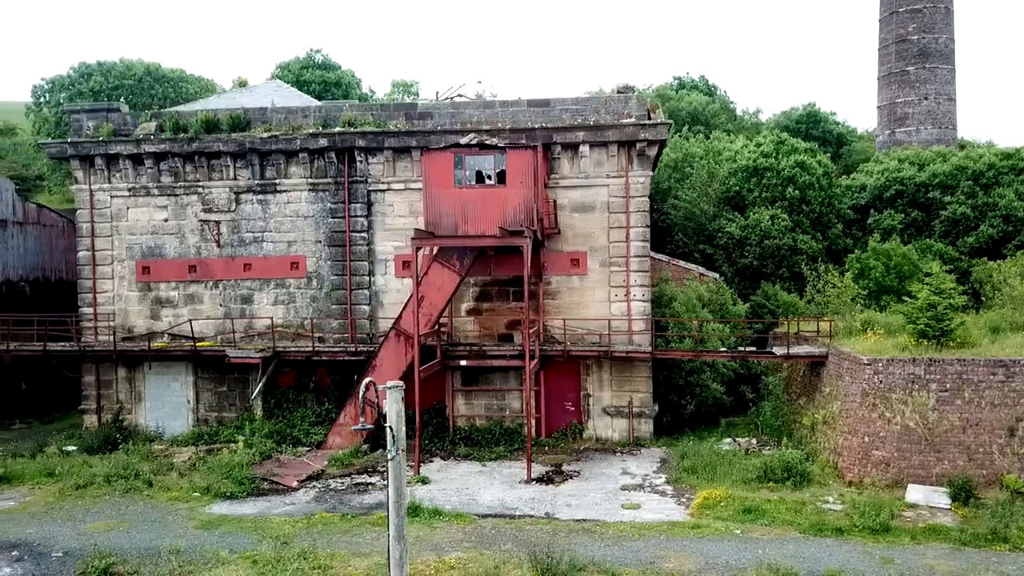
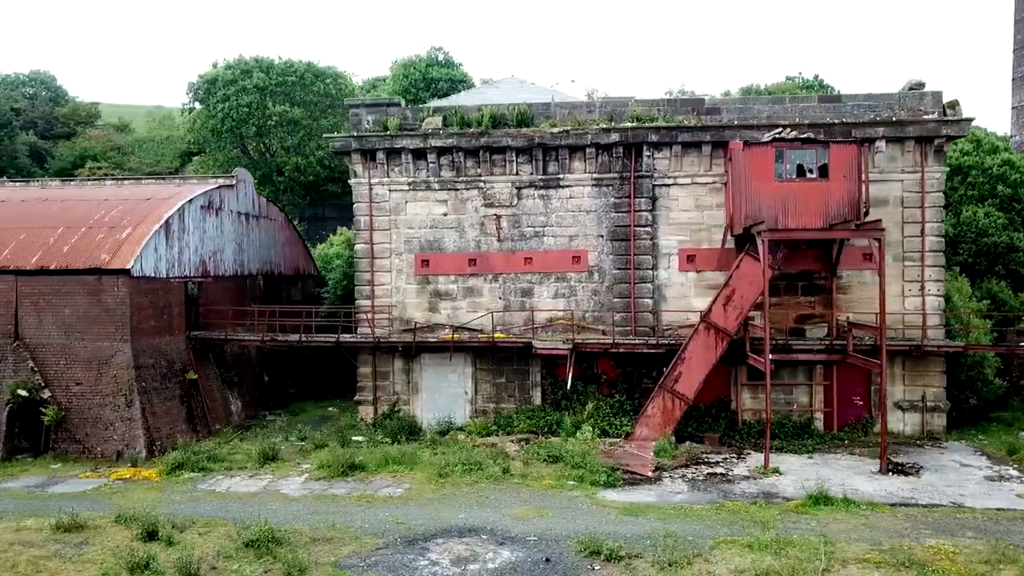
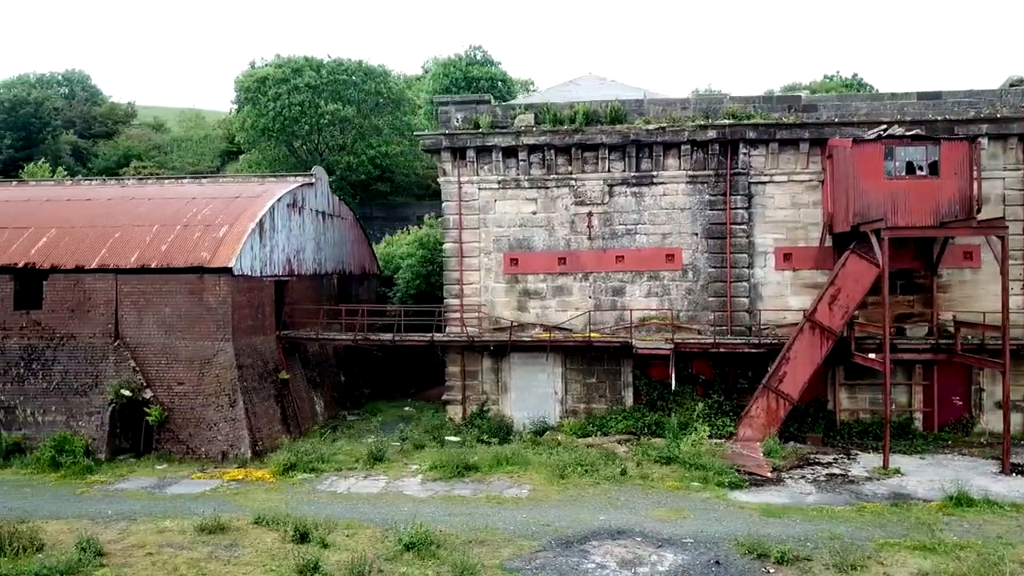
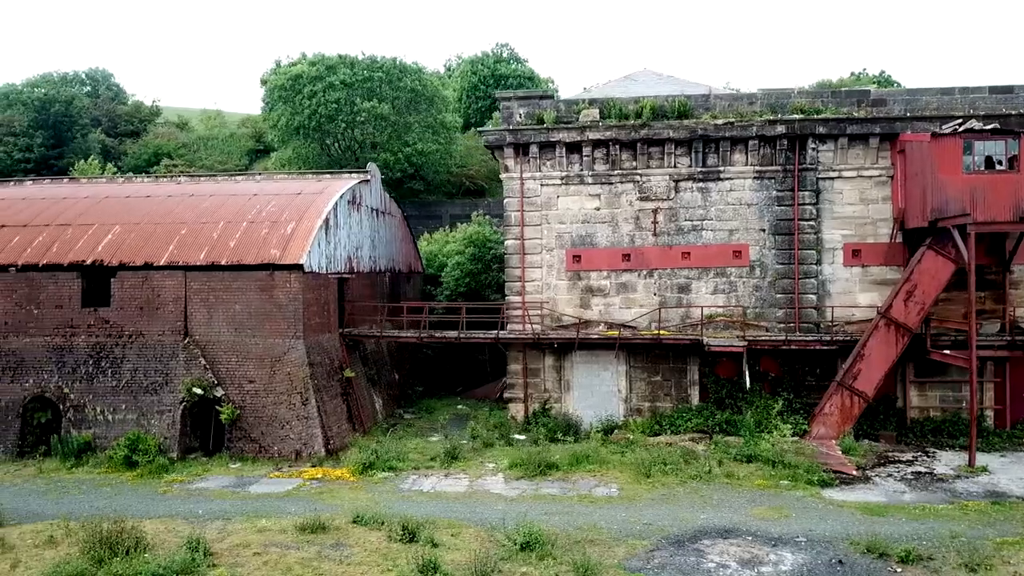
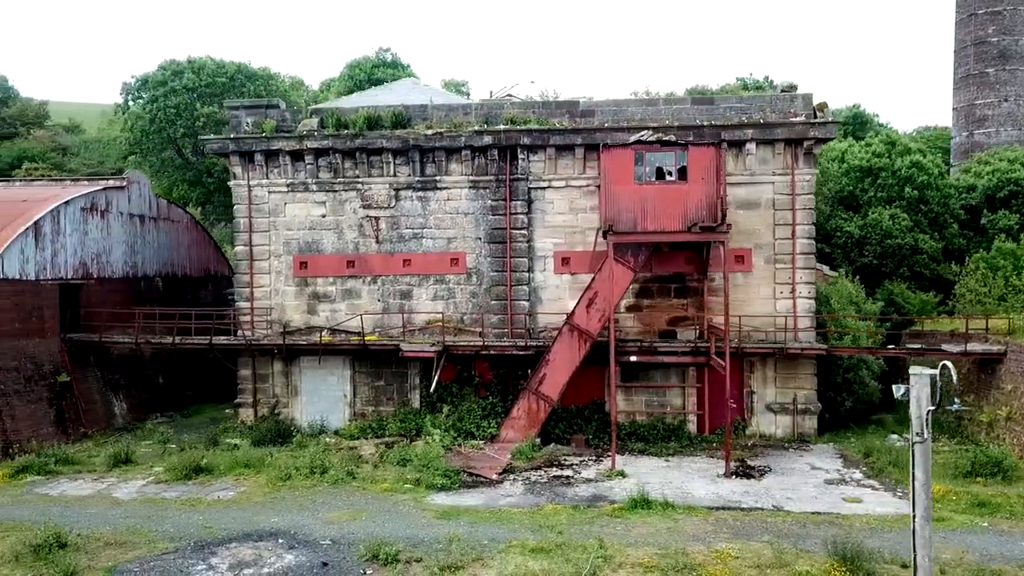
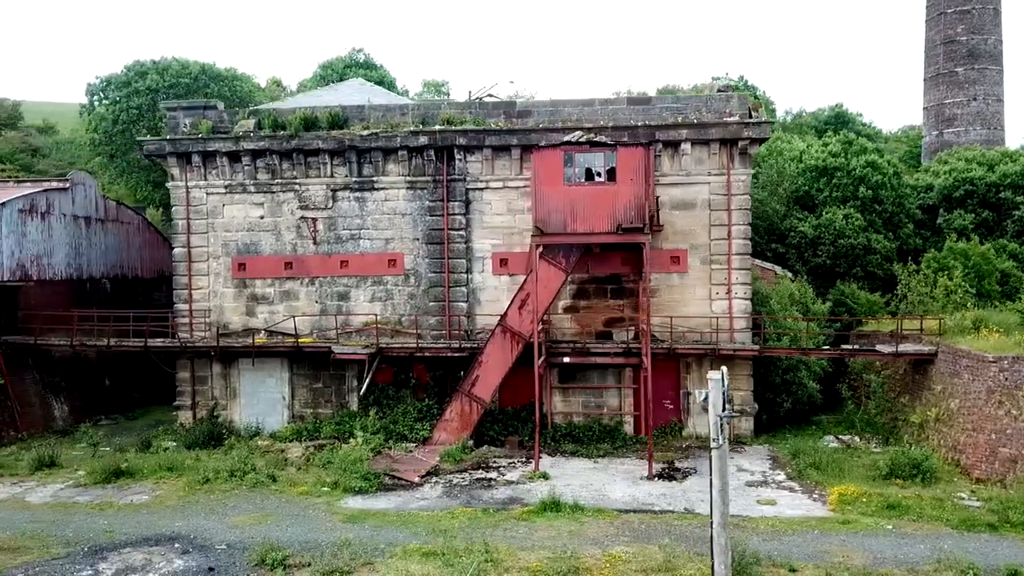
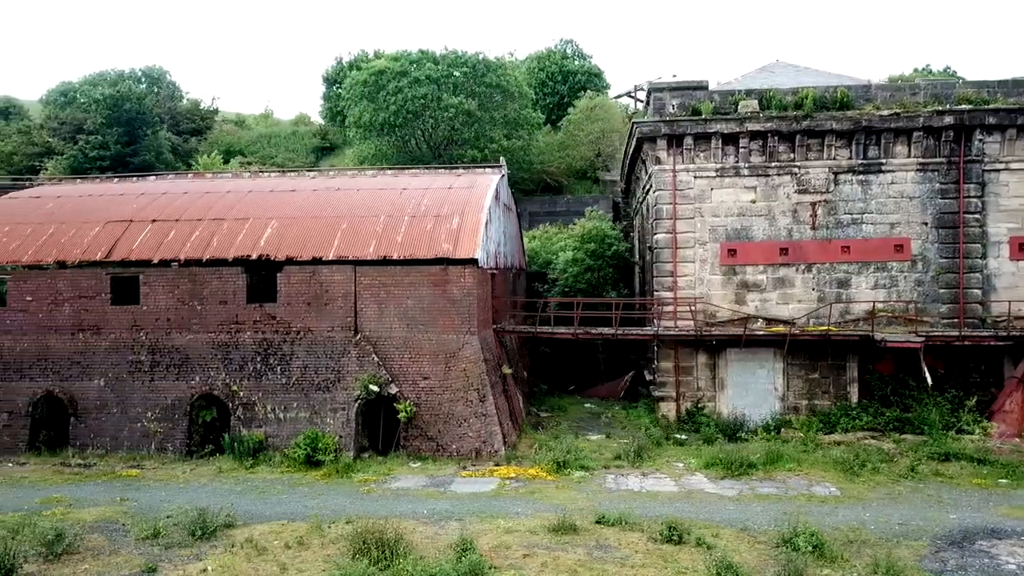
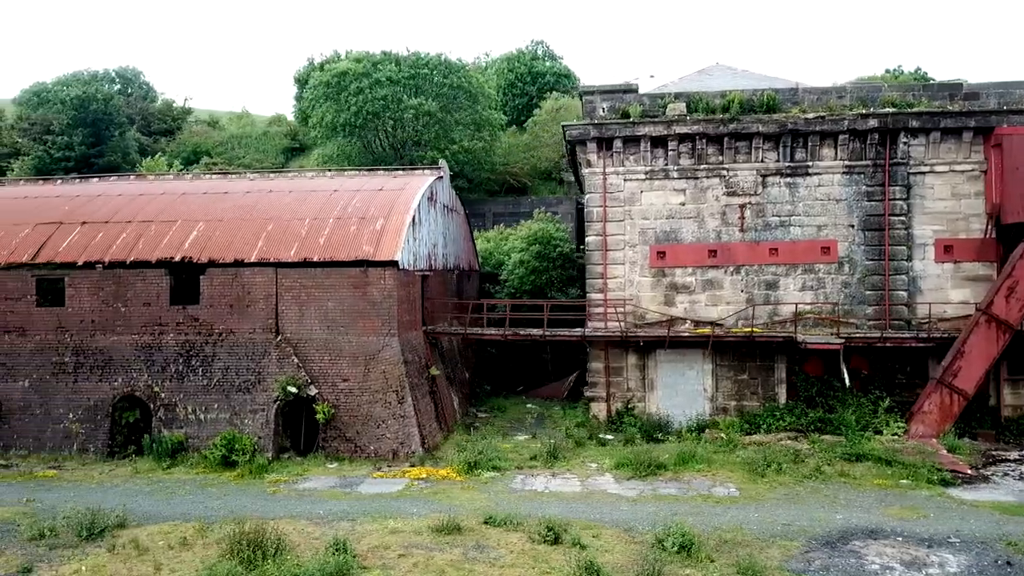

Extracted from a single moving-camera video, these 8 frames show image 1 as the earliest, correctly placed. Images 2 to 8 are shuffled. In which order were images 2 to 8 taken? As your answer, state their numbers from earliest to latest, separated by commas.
6, 5, 2, 3, 4, 8, 7
